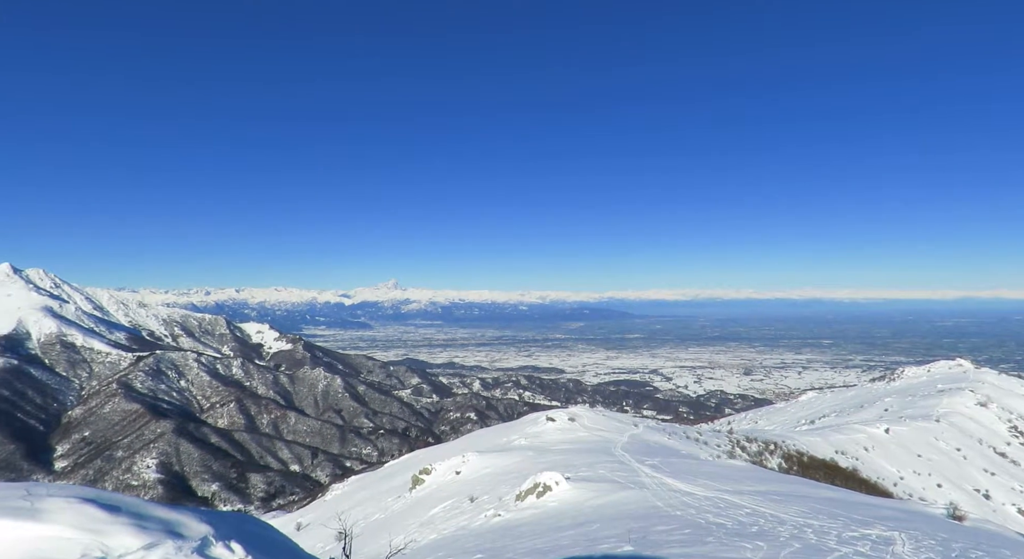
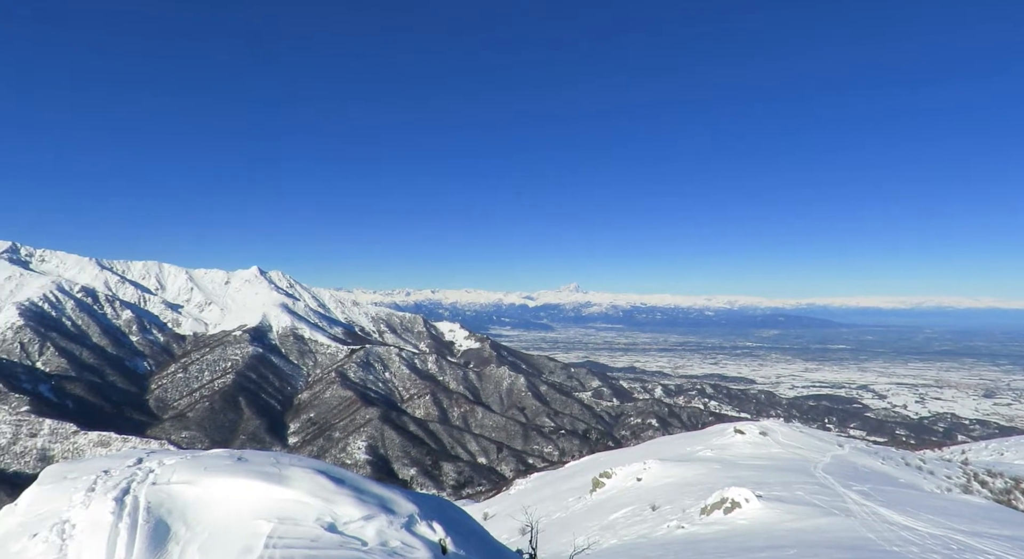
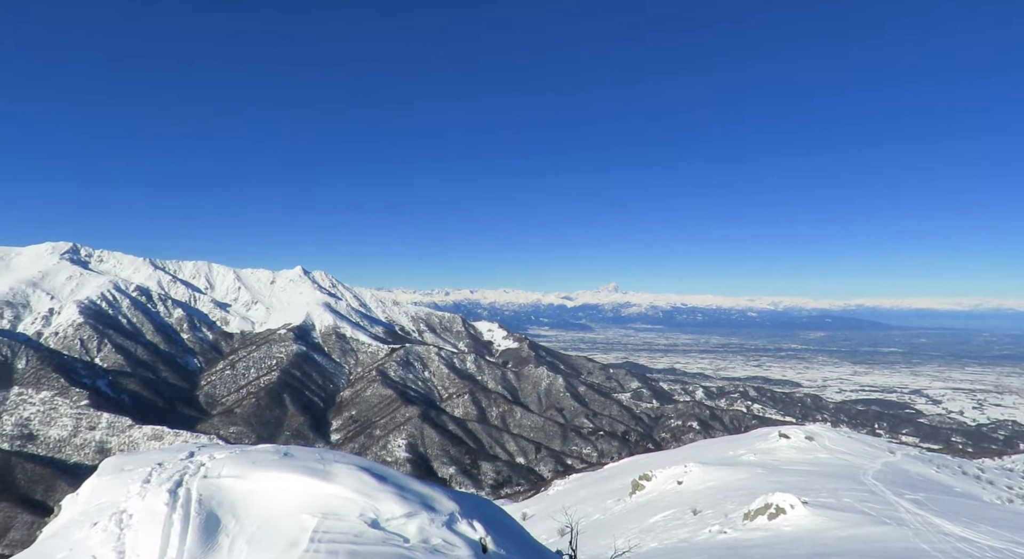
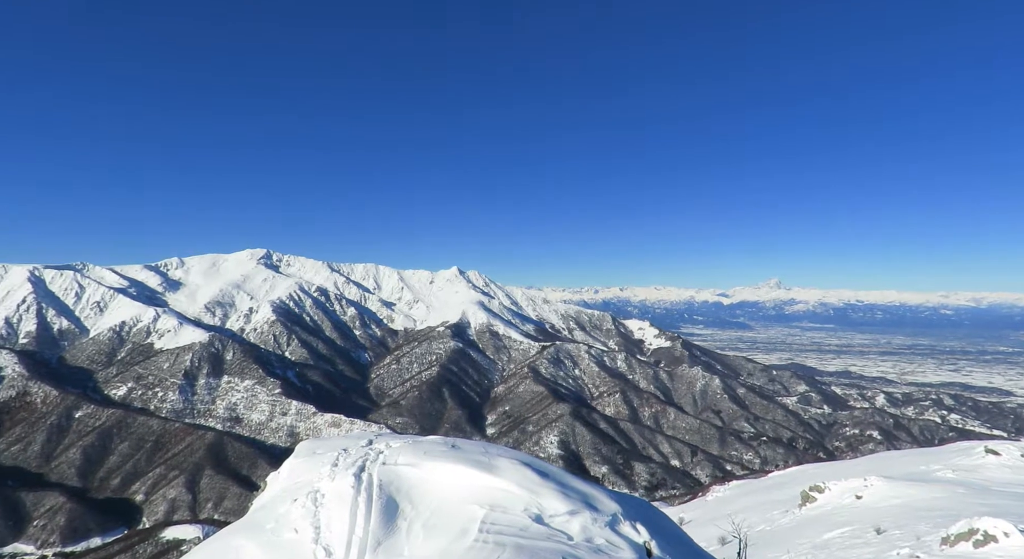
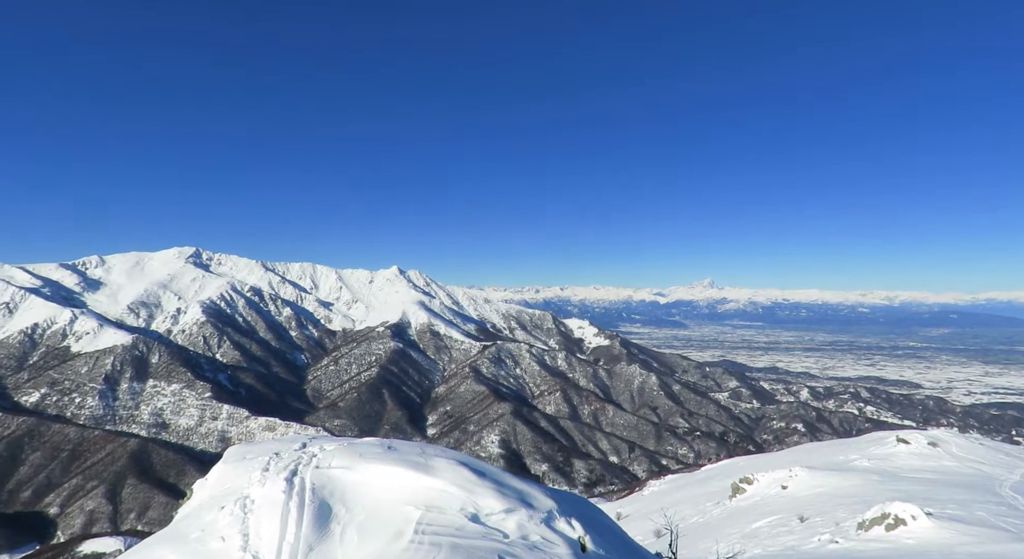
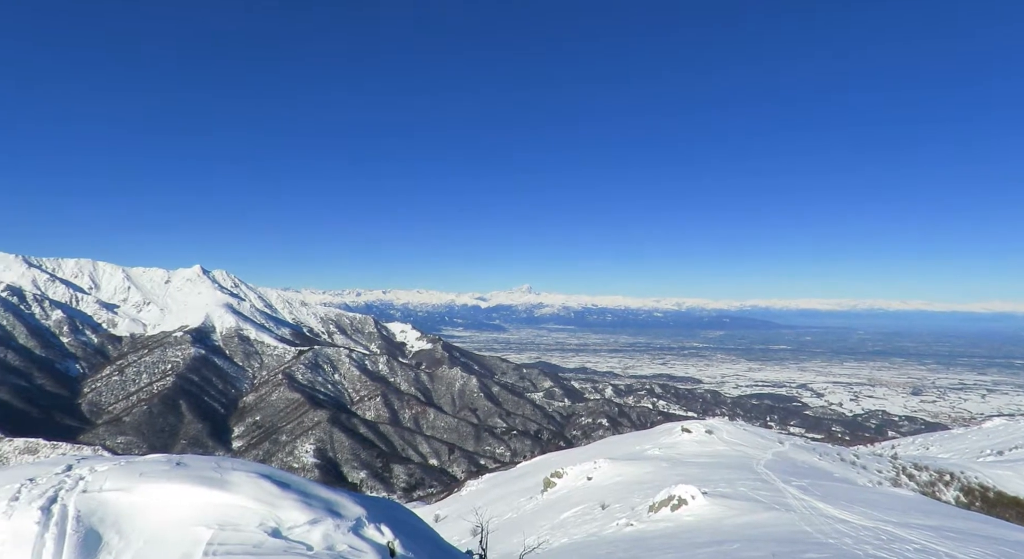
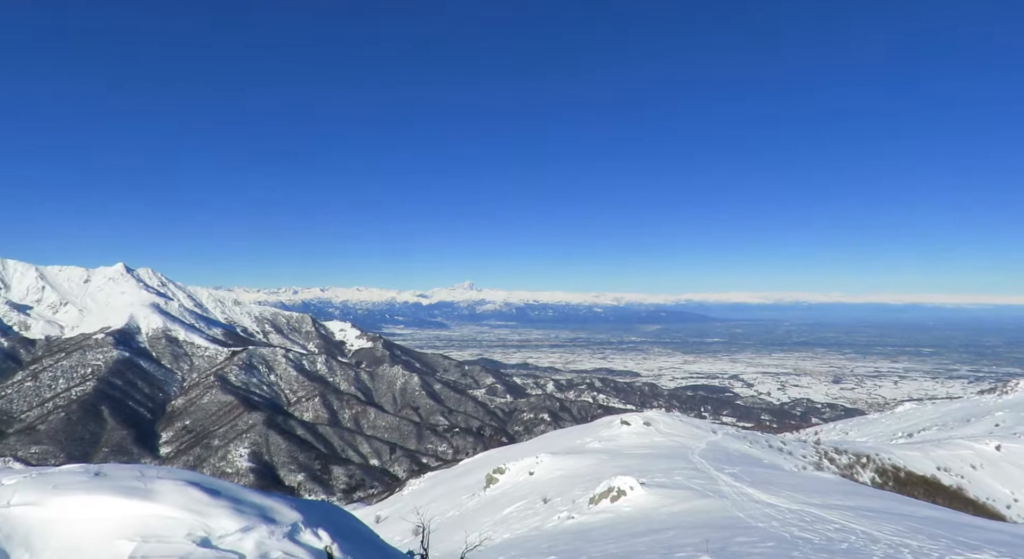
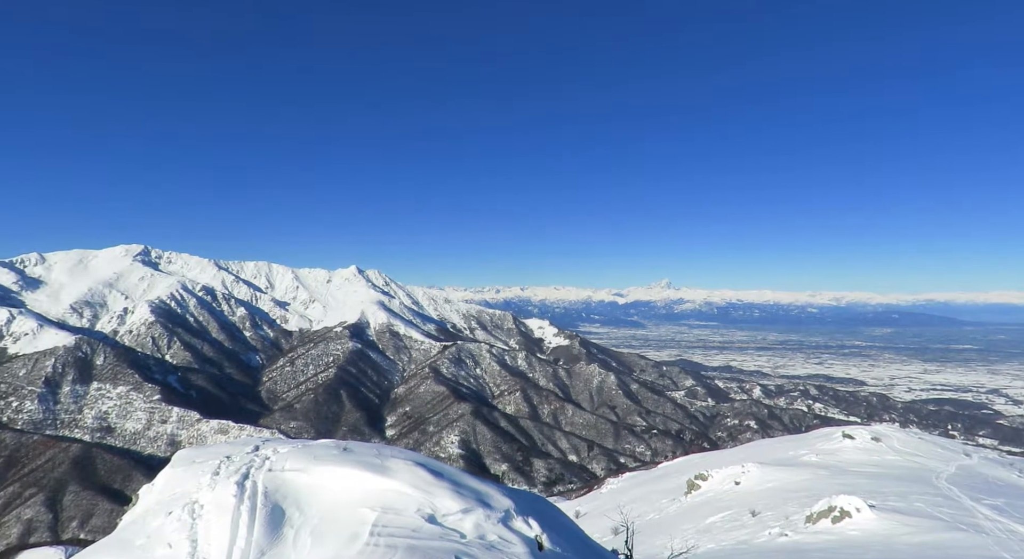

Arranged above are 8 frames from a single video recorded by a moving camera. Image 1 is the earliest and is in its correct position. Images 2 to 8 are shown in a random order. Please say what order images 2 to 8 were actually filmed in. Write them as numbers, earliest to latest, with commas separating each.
7, 6, 2, 3, 8, 5, 4
